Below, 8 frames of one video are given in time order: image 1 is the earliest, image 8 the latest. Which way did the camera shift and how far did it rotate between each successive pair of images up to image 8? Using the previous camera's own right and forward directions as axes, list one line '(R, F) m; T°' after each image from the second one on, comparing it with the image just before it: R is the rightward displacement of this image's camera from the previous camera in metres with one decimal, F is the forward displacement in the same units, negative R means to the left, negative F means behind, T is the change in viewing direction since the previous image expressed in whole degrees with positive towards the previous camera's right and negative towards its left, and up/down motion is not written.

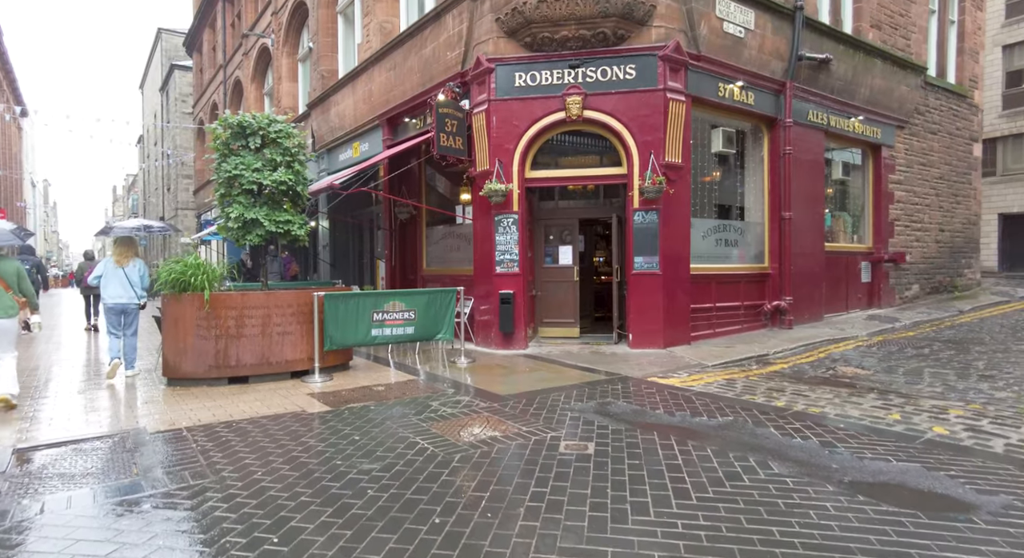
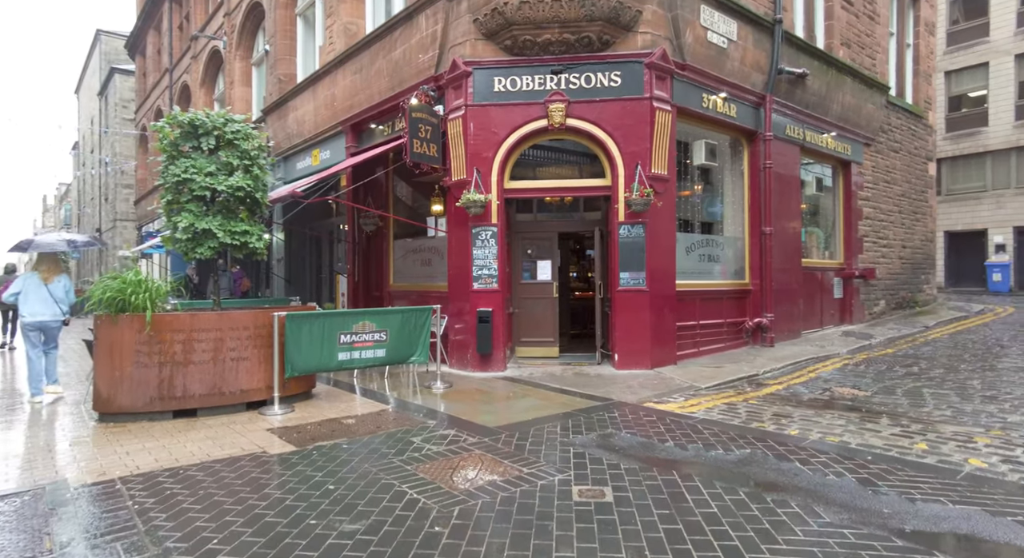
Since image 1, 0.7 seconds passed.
(-0.4, +0.7) m; +4°
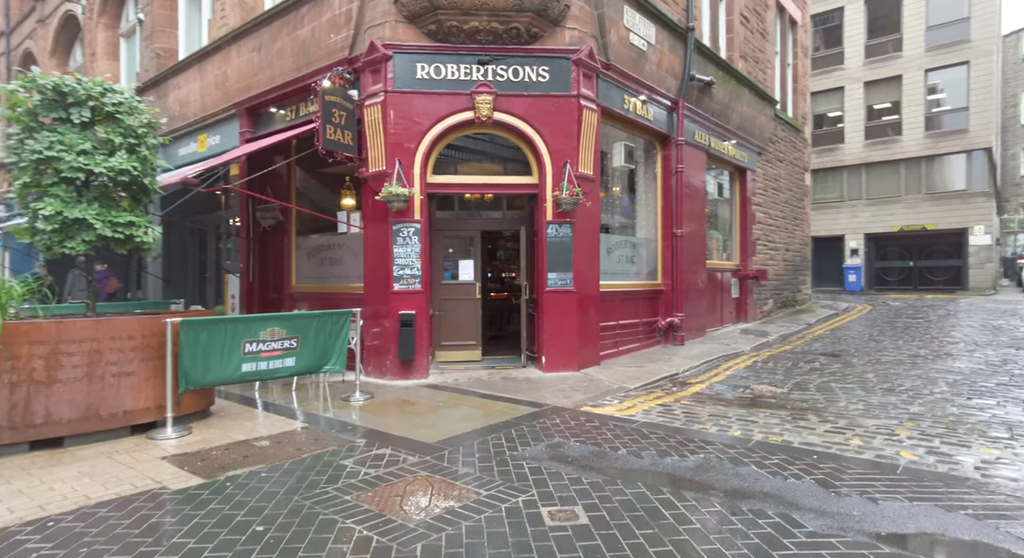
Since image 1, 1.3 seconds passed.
(-0.5, +0.5) m; +11°
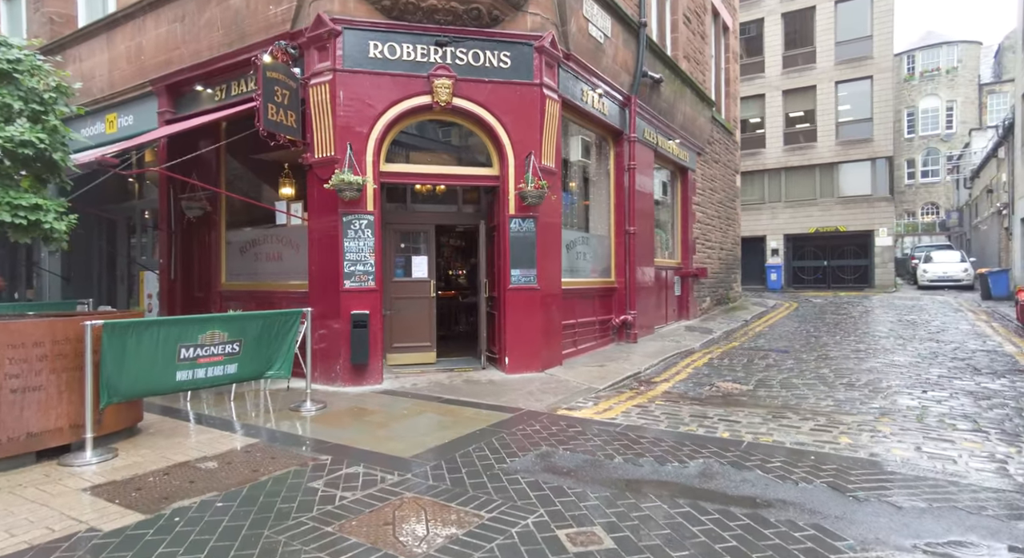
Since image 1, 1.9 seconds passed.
(-0.5, +0.5) m; +8°
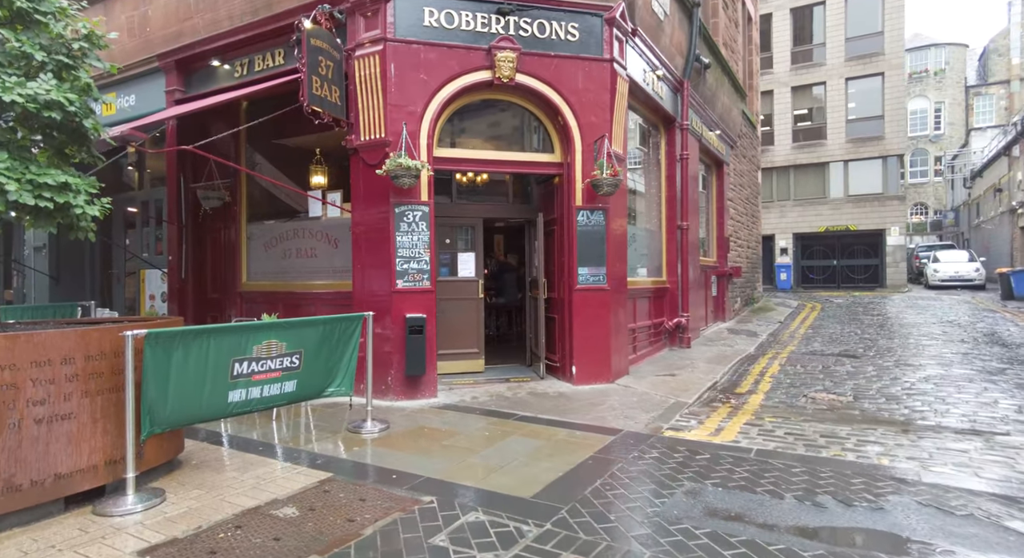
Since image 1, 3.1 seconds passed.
(-1.2, +0.9) m; +2°
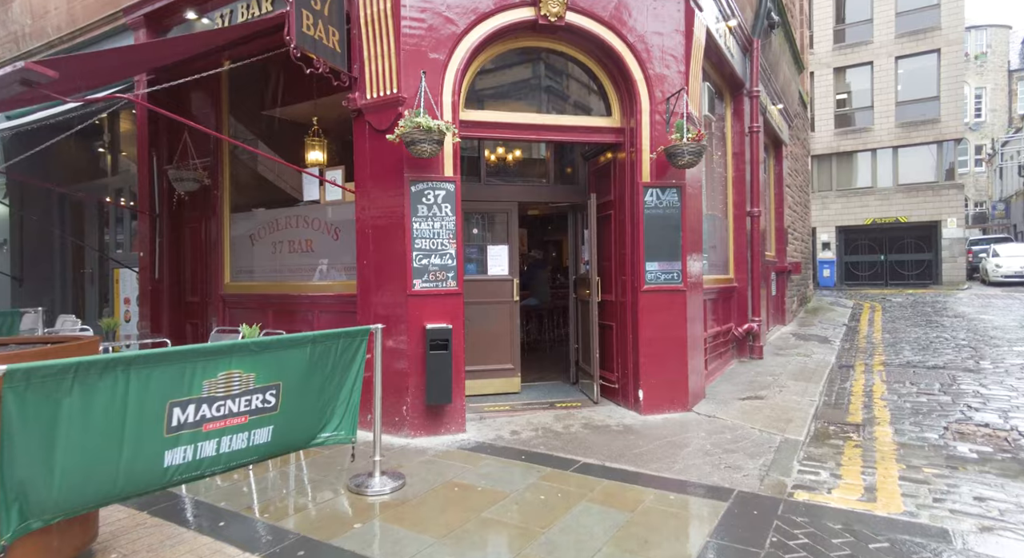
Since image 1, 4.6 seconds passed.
(-0.4, +1.7) m; -1°
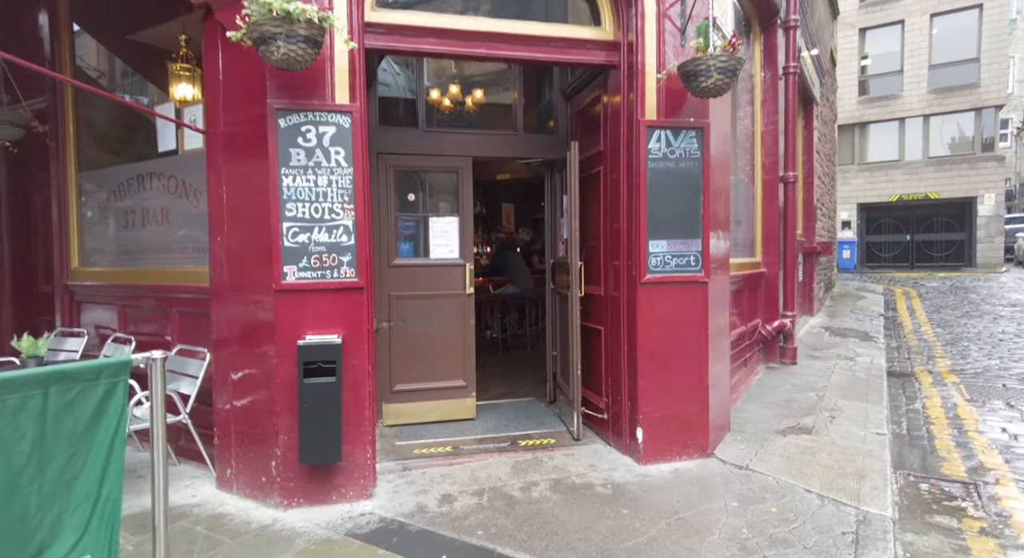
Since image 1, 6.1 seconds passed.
(+0.5, +1.9) m; 0°
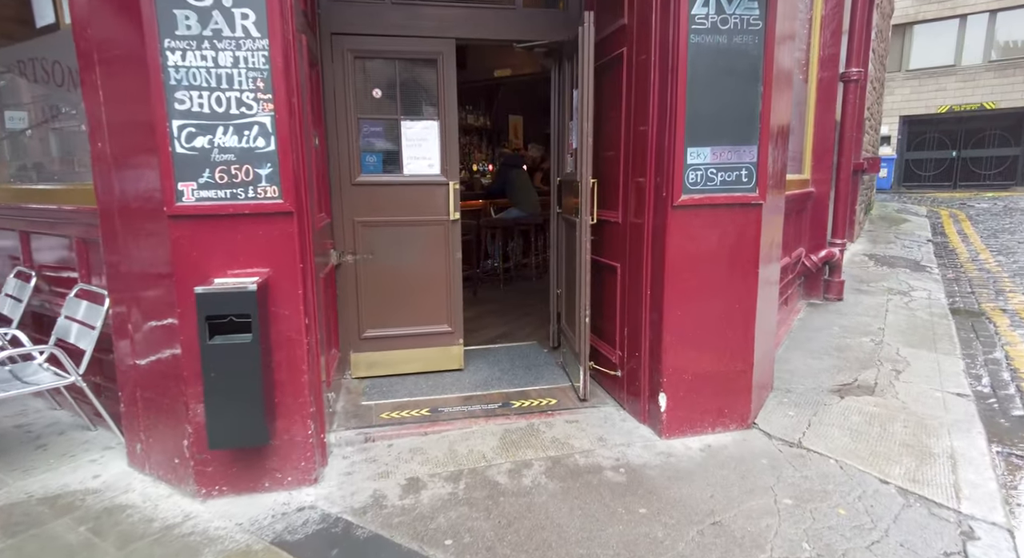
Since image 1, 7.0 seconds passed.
(+0.1, +1.0) m; -1°
